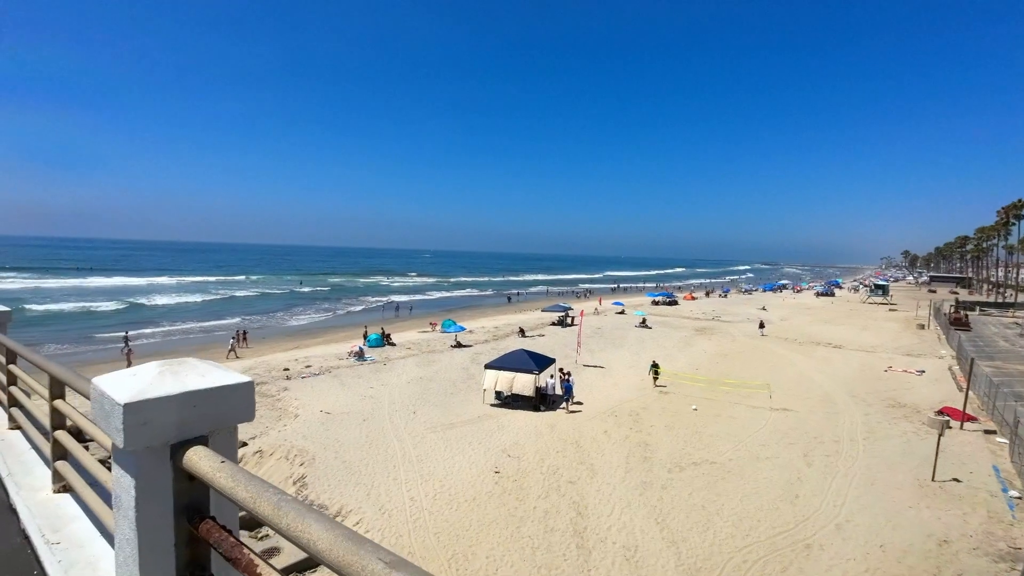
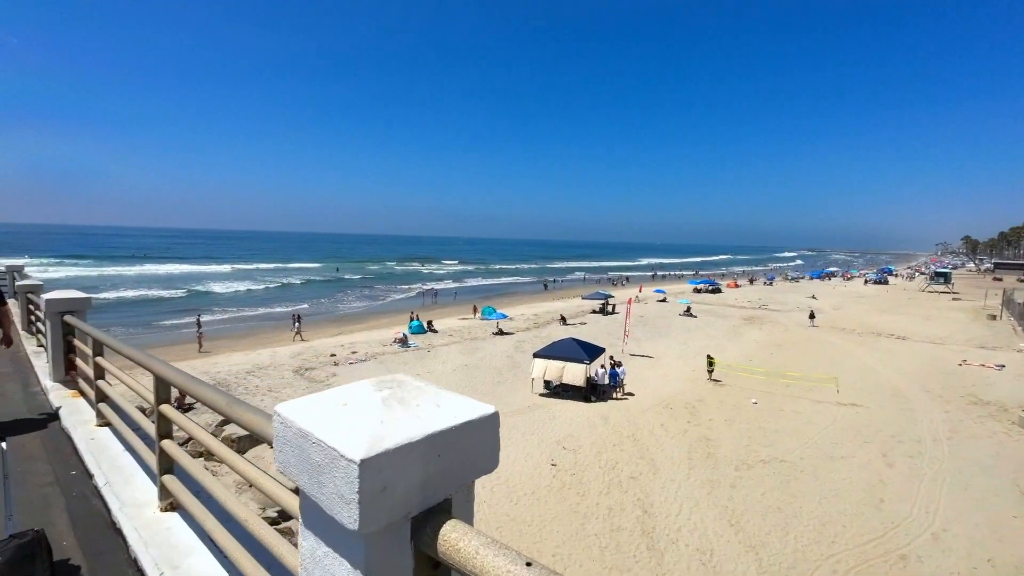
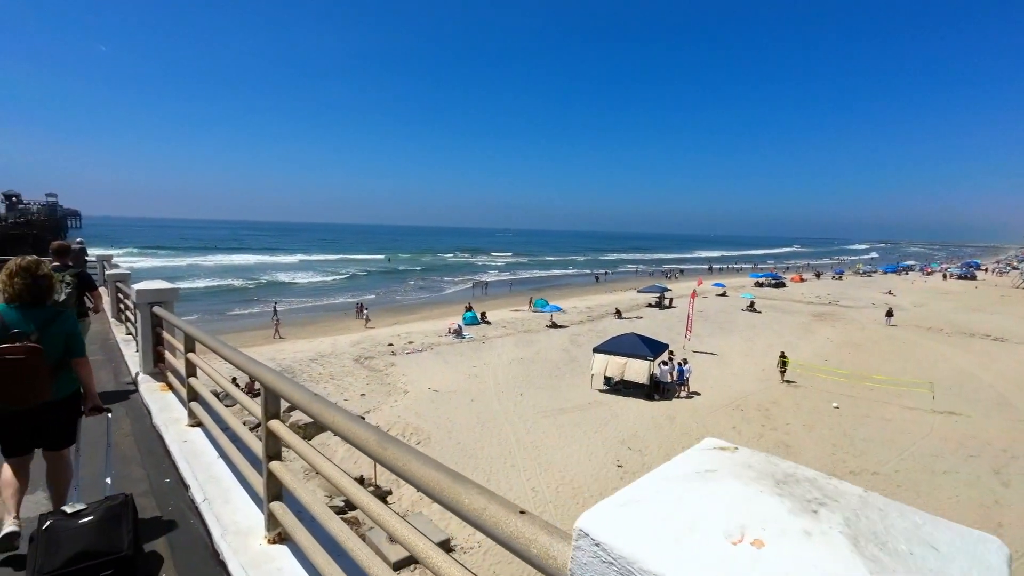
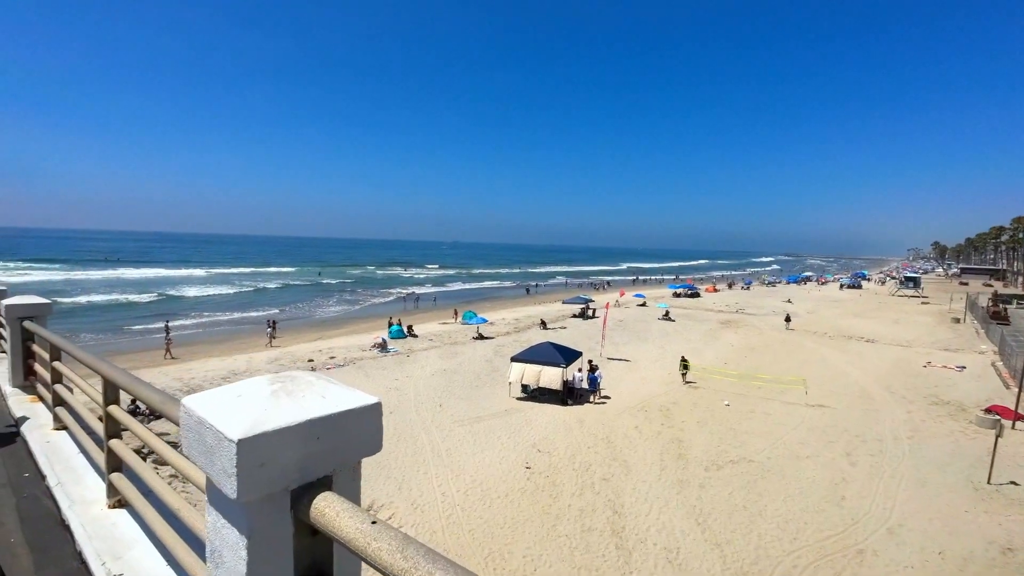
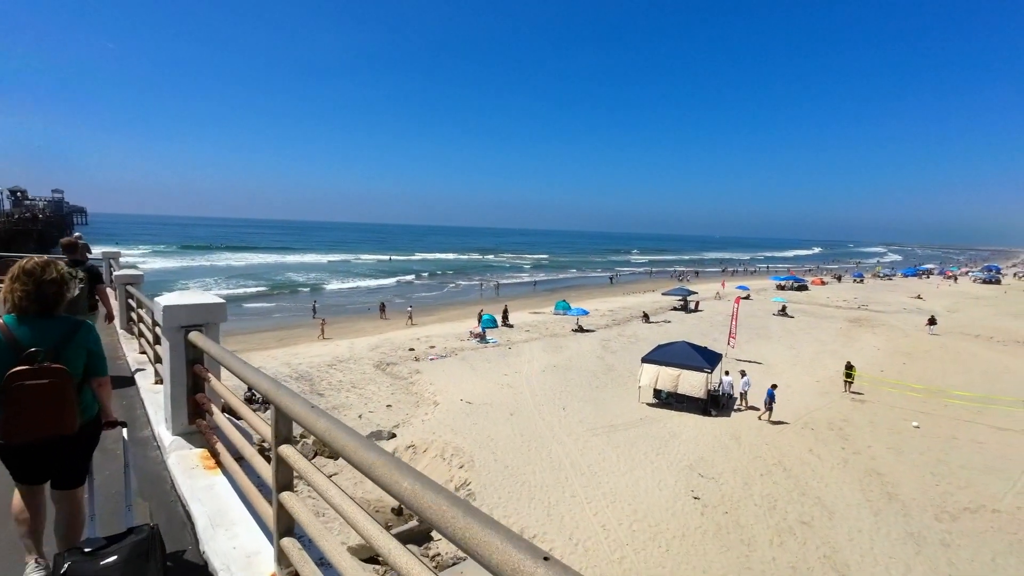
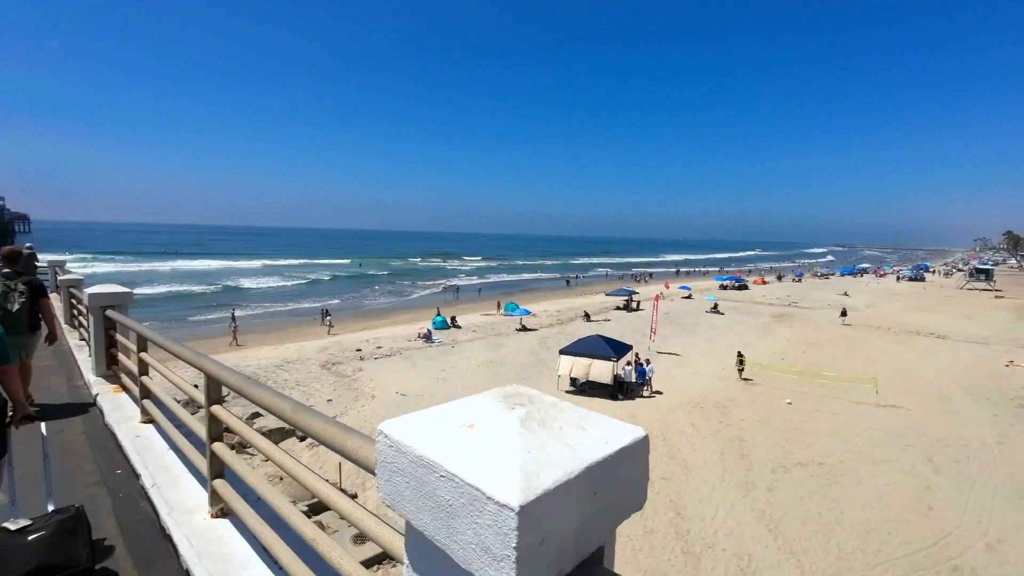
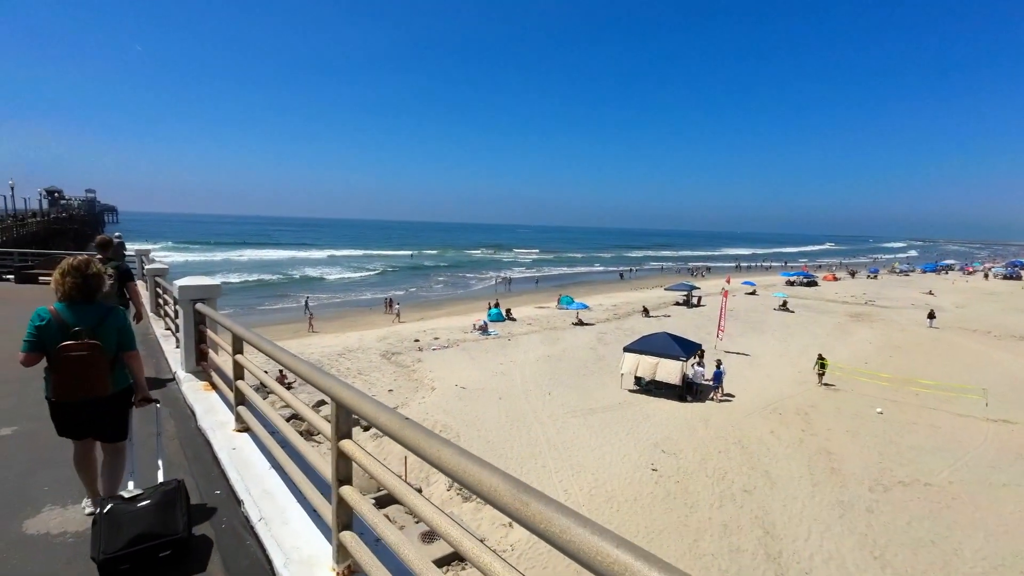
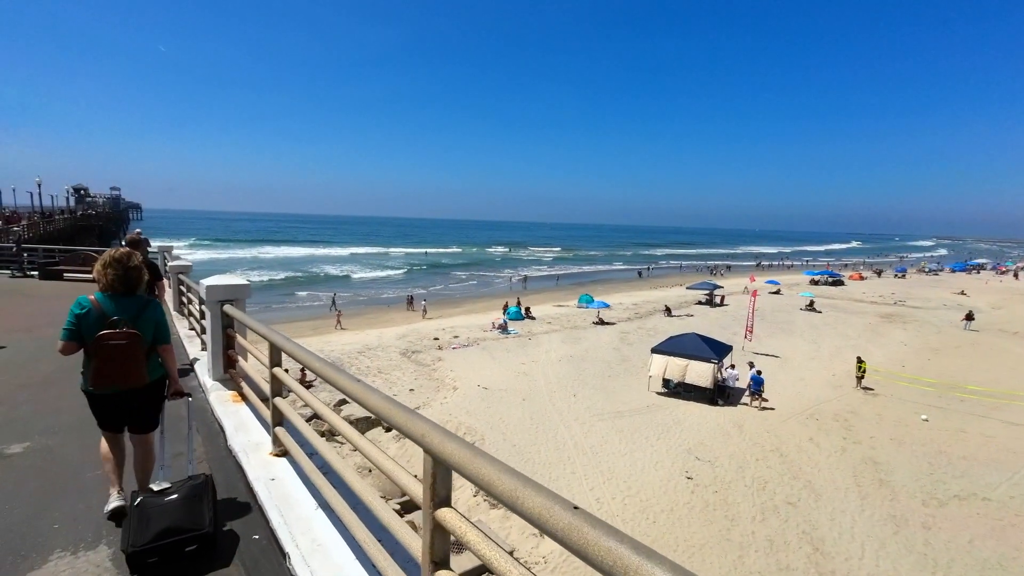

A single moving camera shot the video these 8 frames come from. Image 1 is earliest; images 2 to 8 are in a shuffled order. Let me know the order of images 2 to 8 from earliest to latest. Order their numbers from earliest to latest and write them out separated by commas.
4, 2, 6, 3, 7, 8, 5
